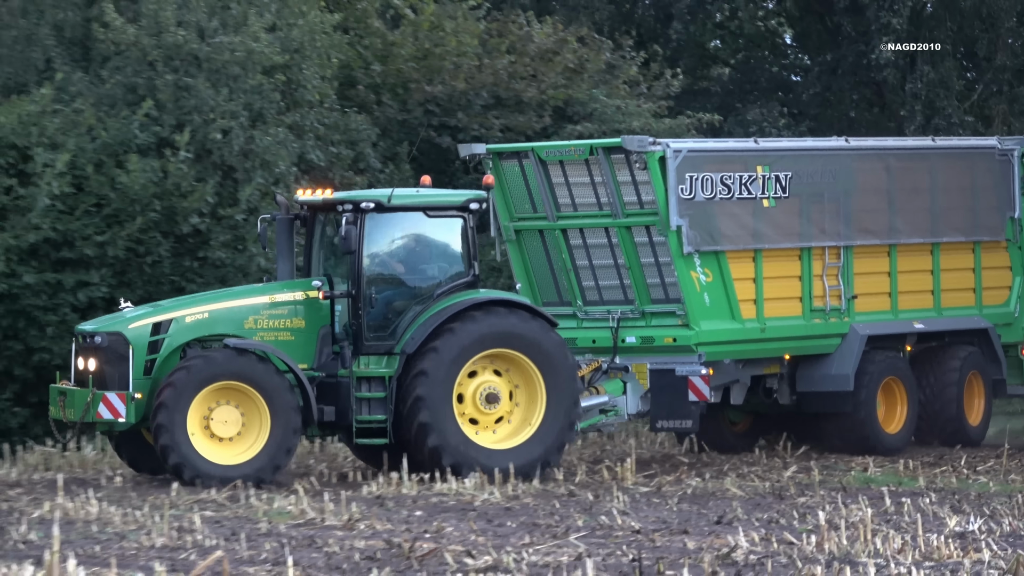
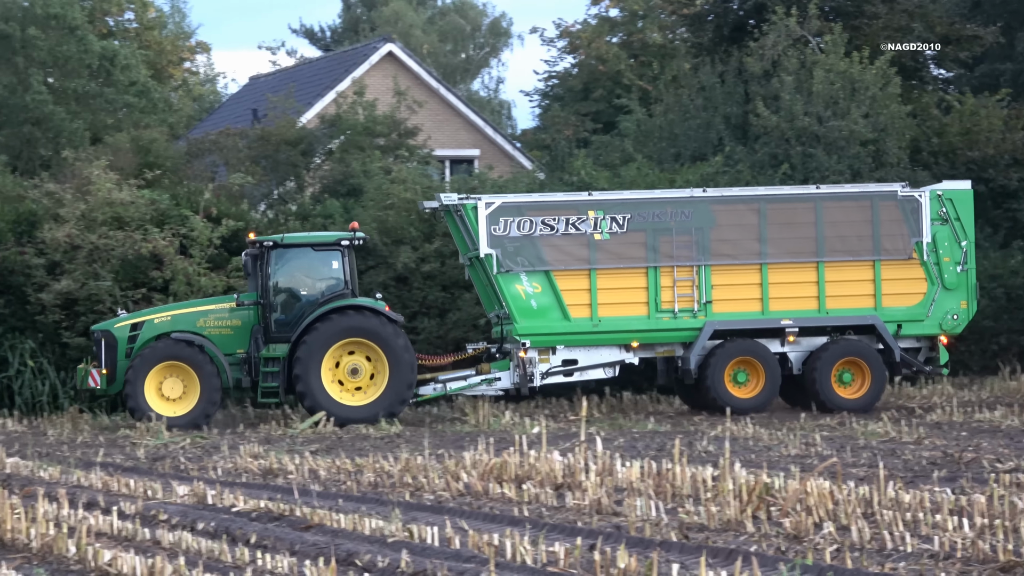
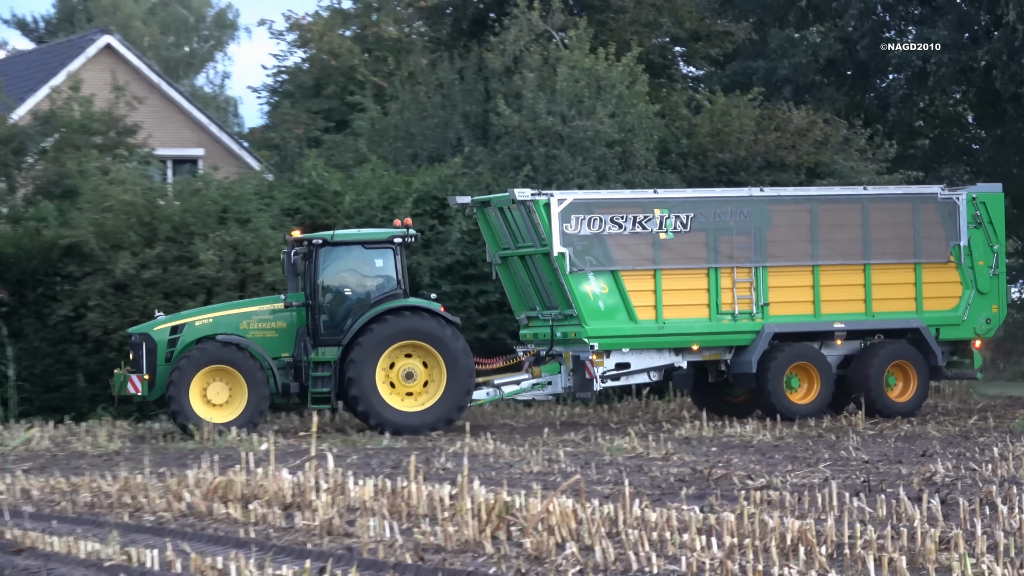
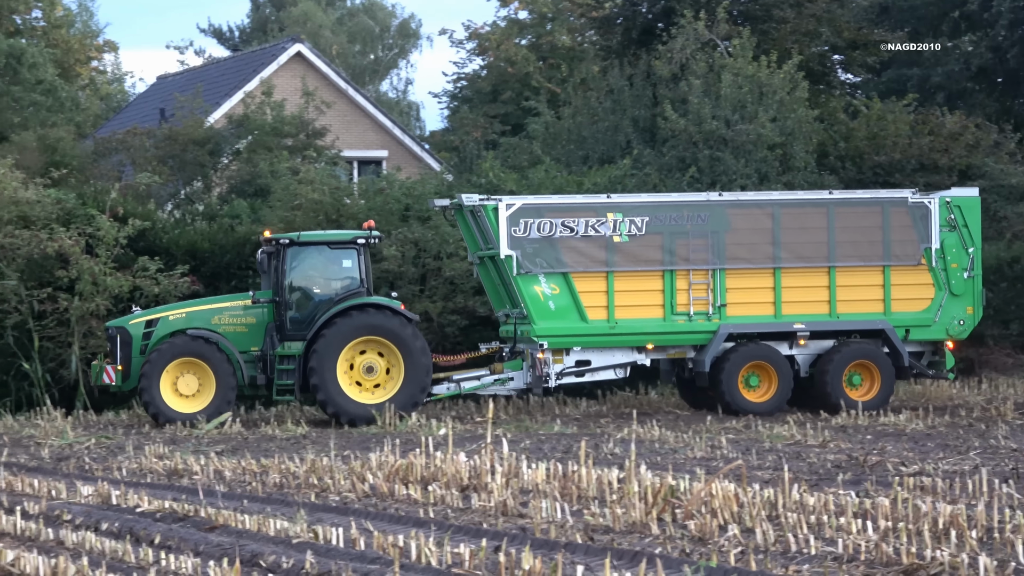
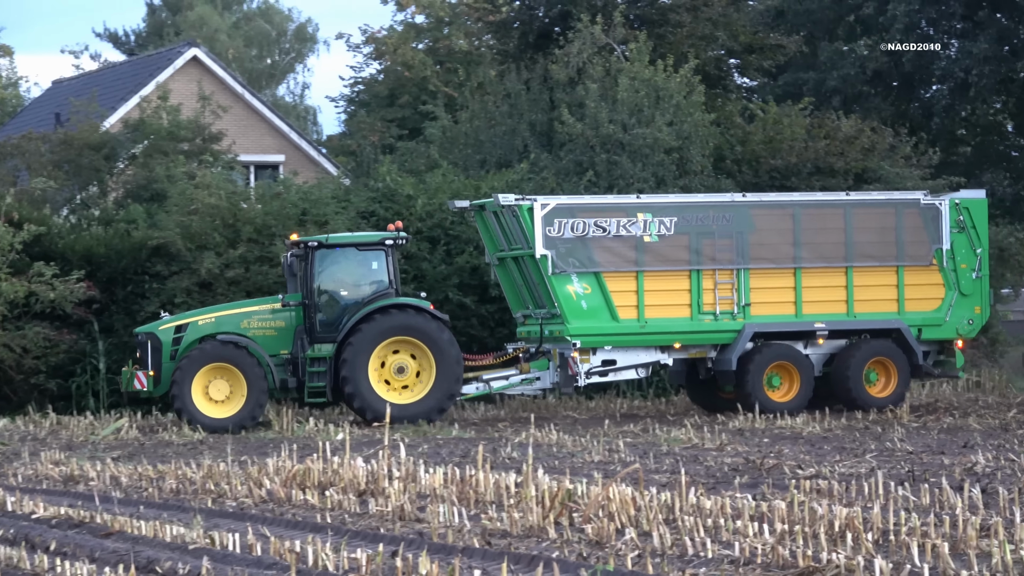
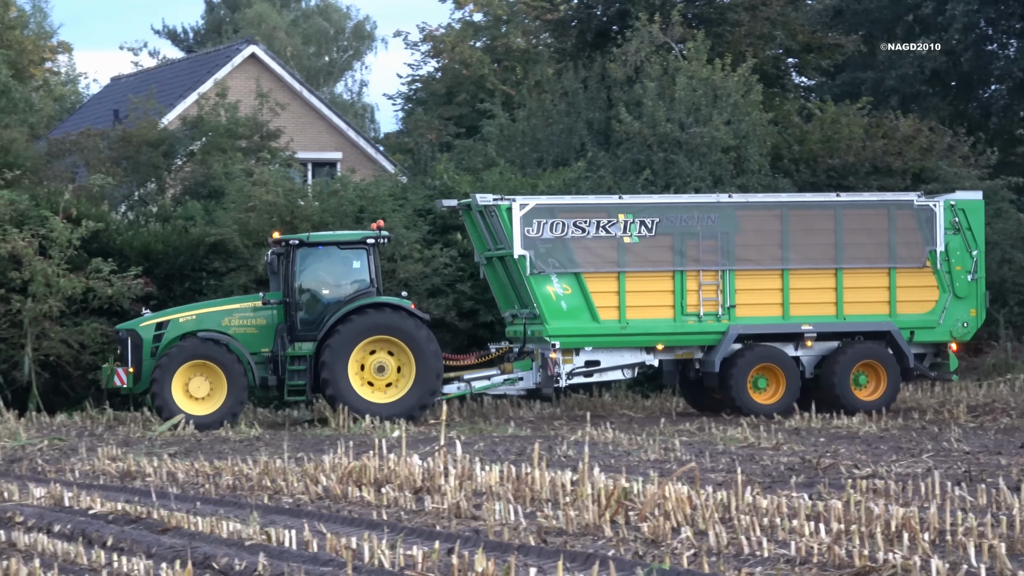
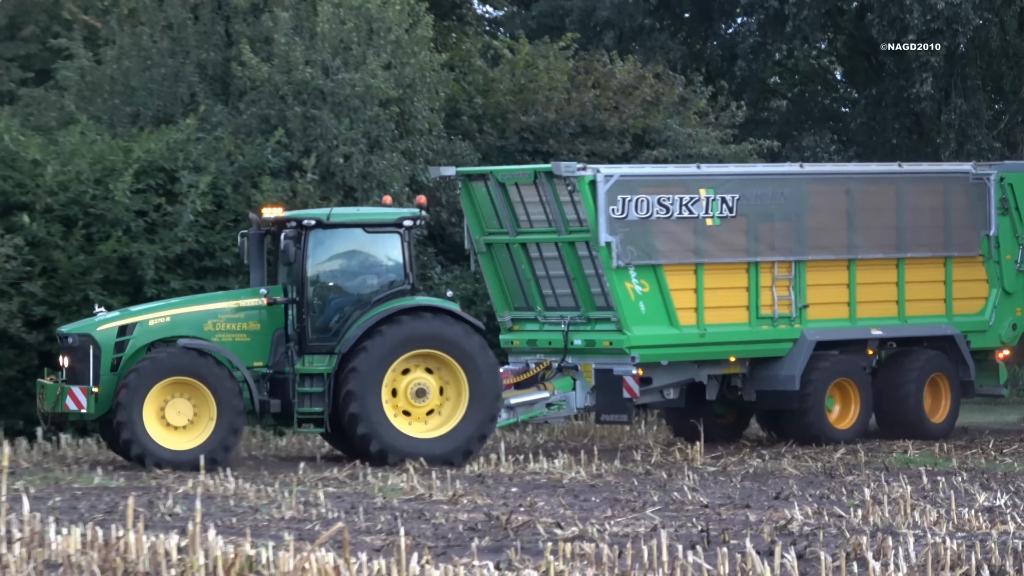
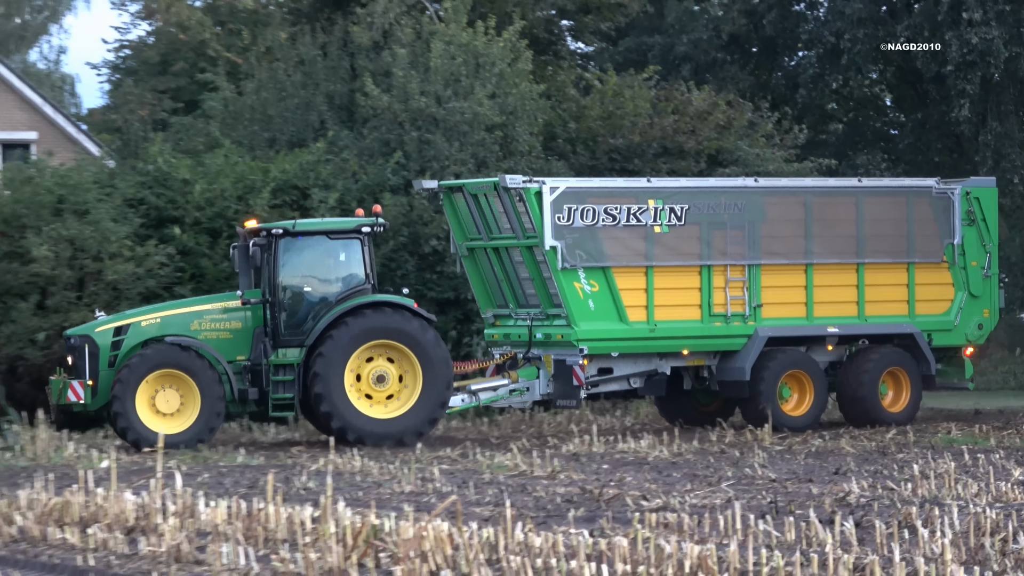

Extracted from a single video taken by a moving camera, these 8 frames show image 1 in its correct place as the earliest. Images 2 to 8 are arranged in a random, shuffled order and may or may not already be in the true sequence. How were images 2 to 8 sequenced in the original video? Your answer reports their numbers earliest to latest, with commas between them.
7, 8, 3, 5, 6, 4, 2
